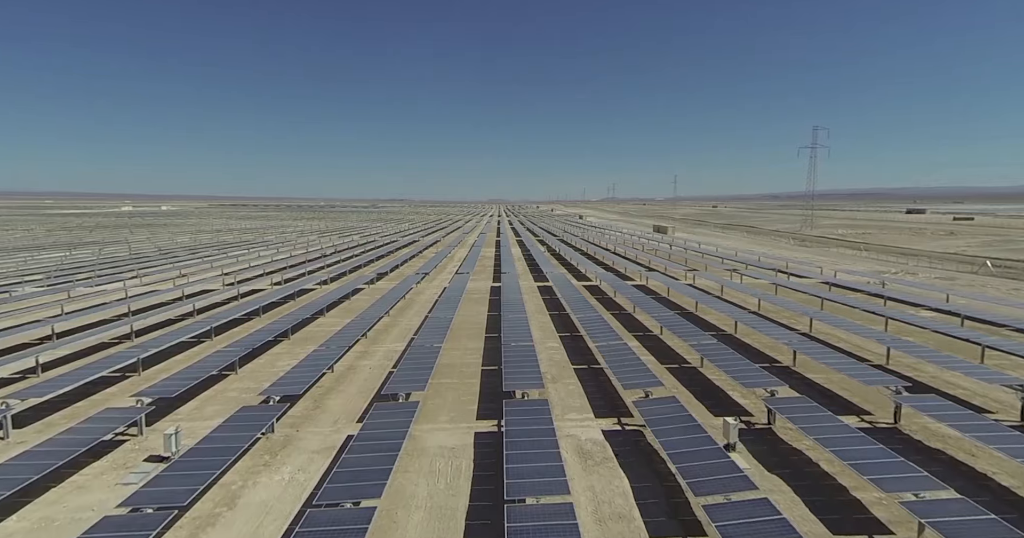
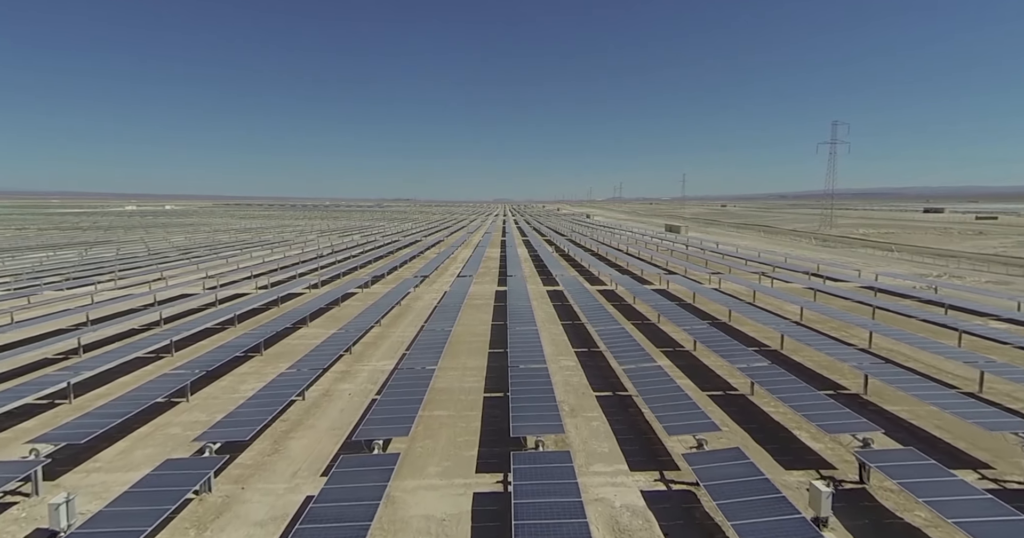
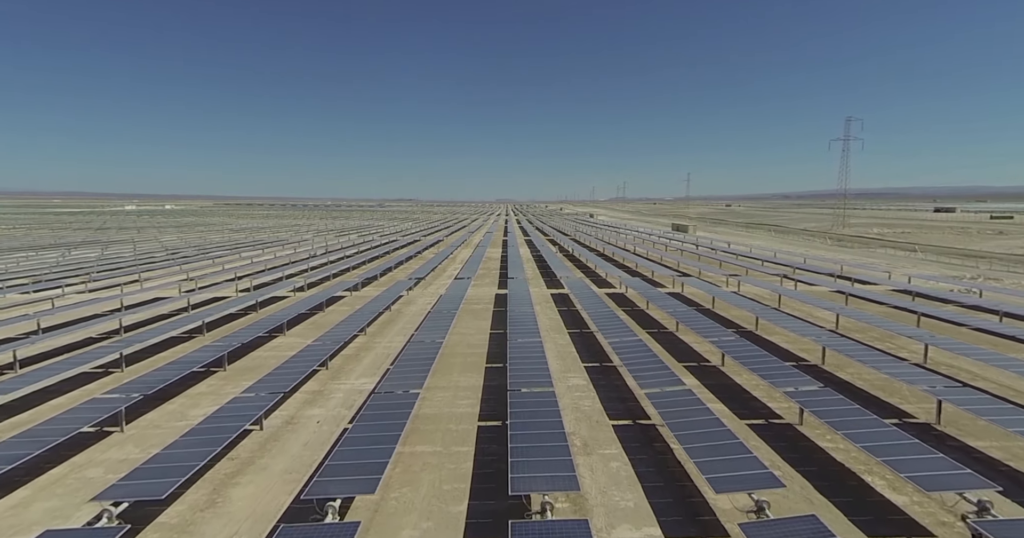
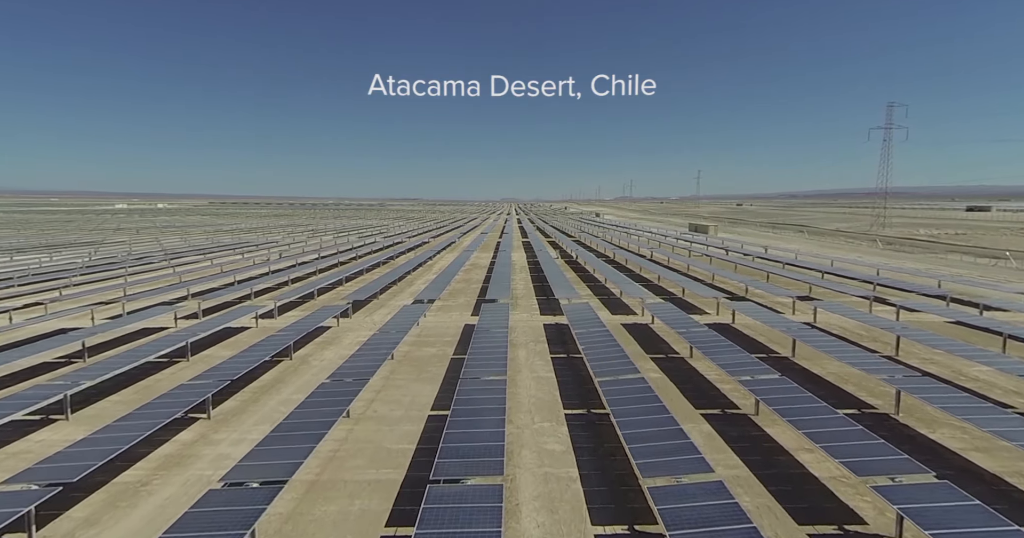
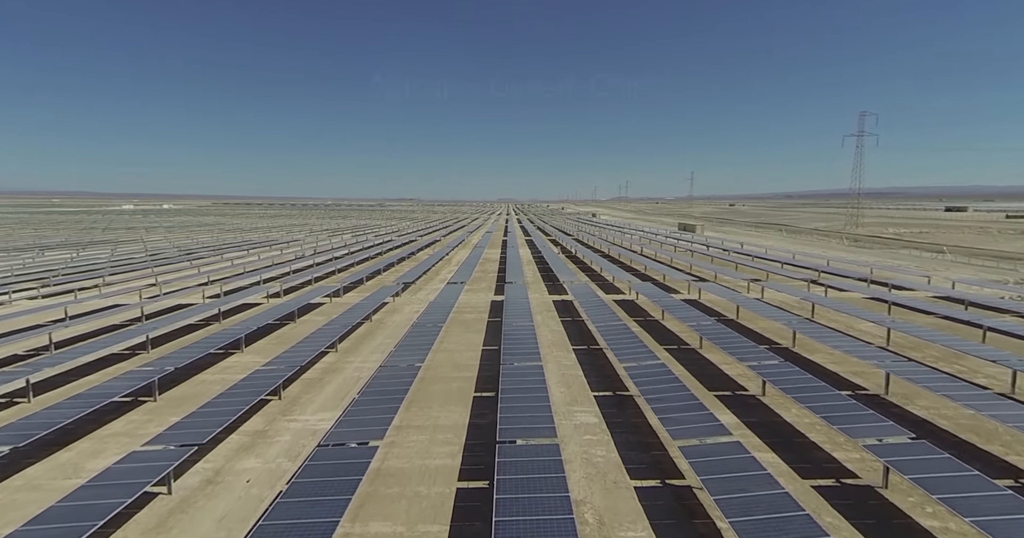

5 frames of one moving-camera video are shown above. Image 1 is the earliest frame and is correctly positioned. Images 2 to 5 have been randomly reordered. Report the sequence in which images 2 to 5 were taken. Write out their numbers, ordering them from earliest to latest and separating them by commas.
2, 3, 5, 4
